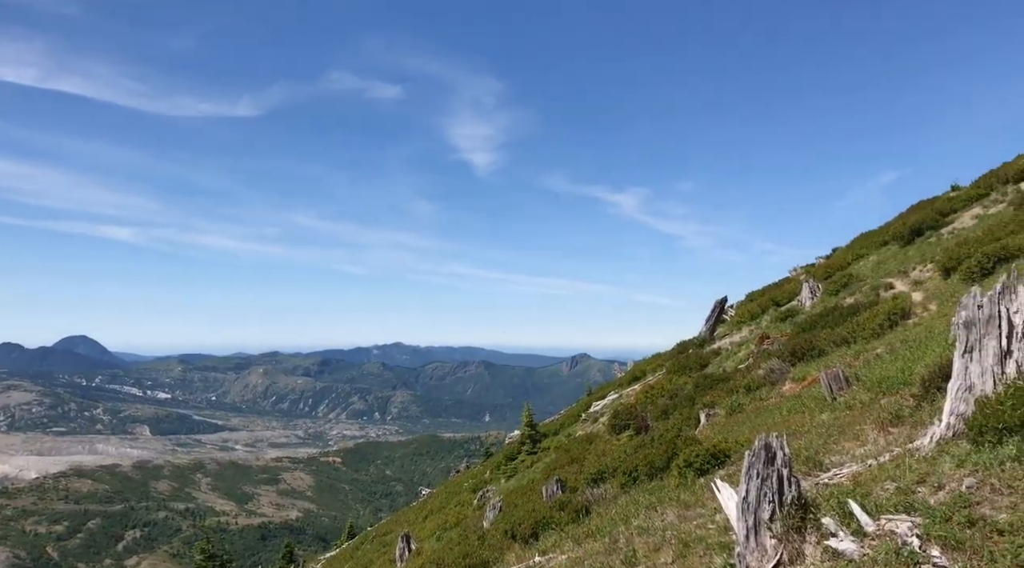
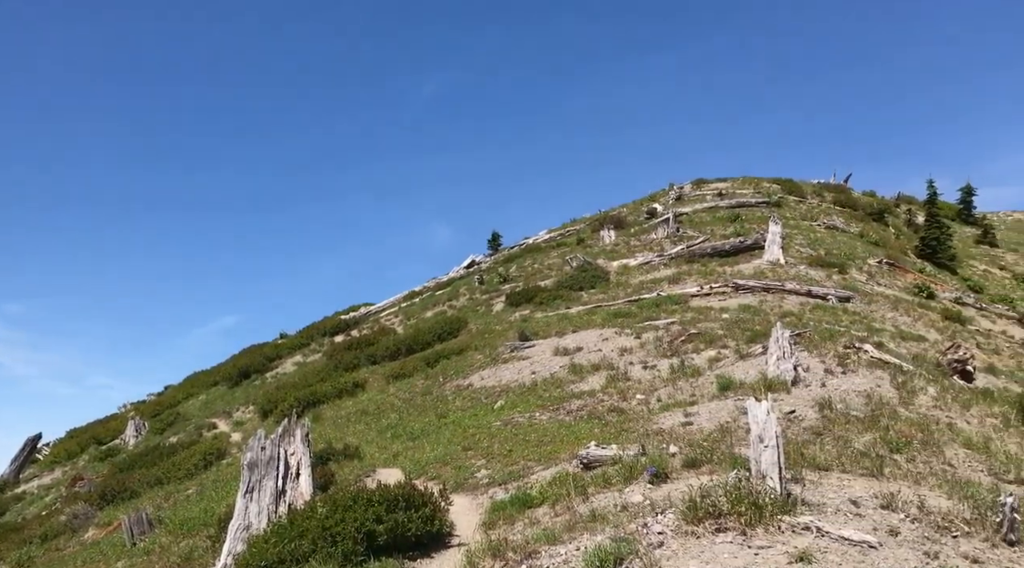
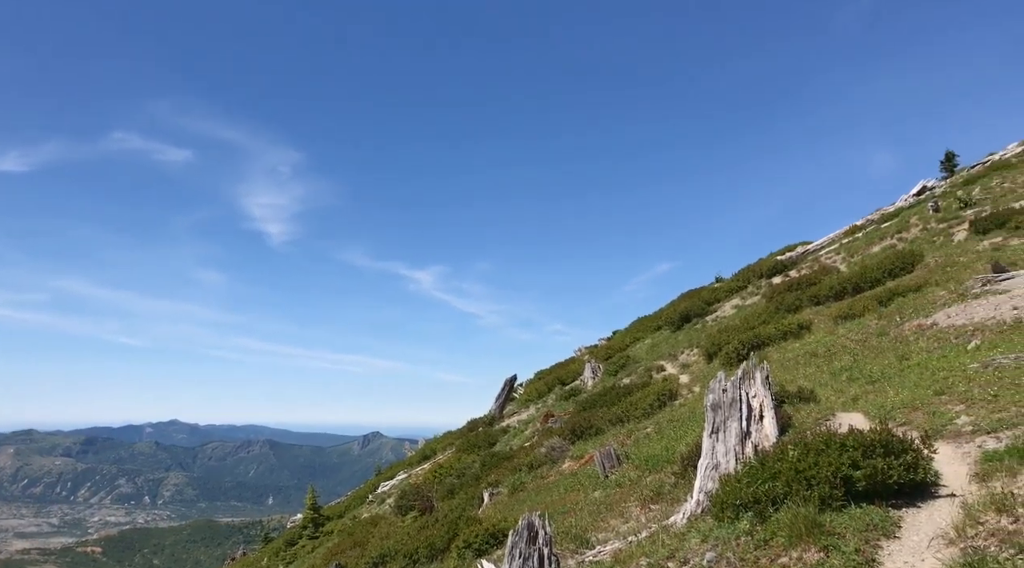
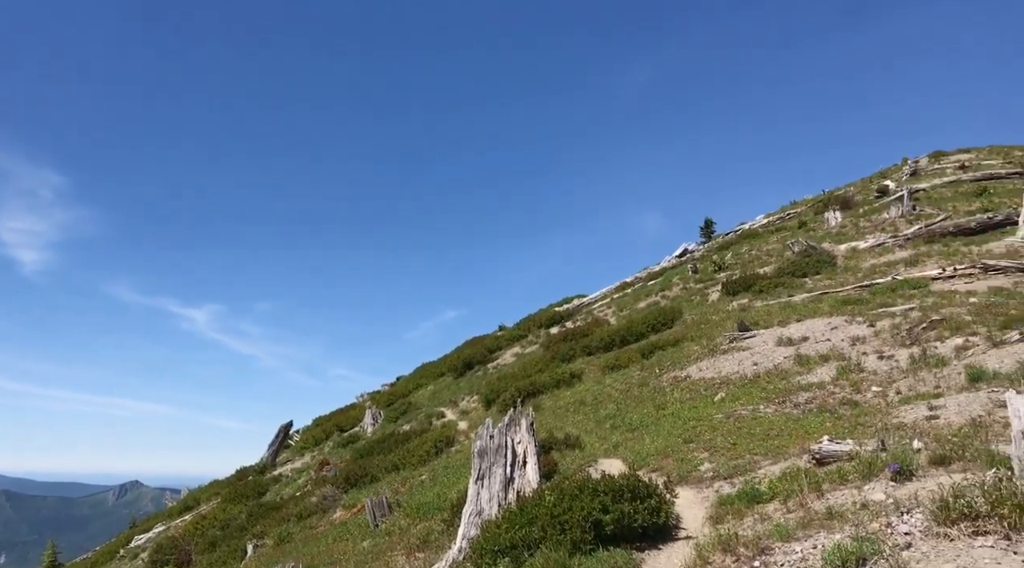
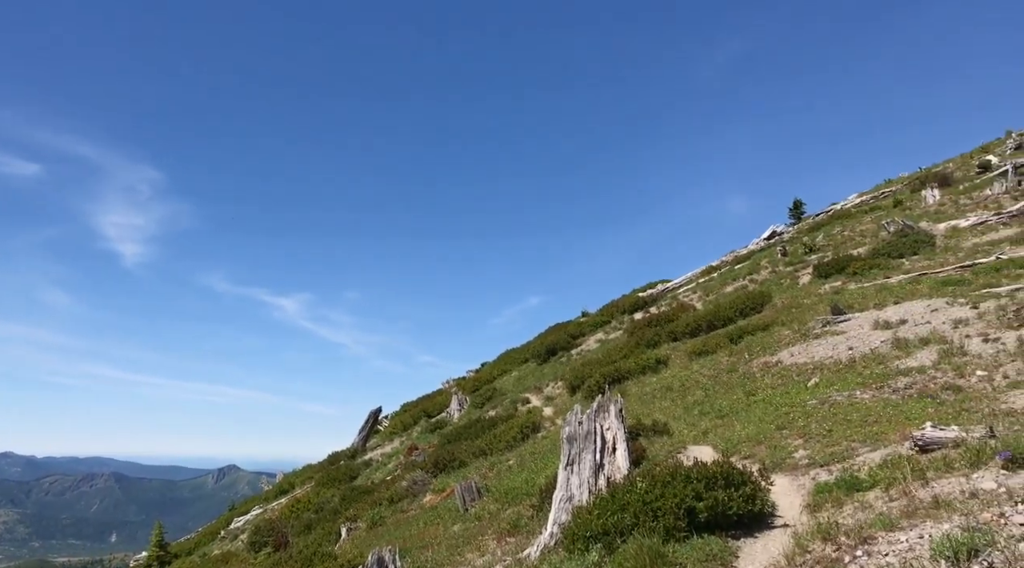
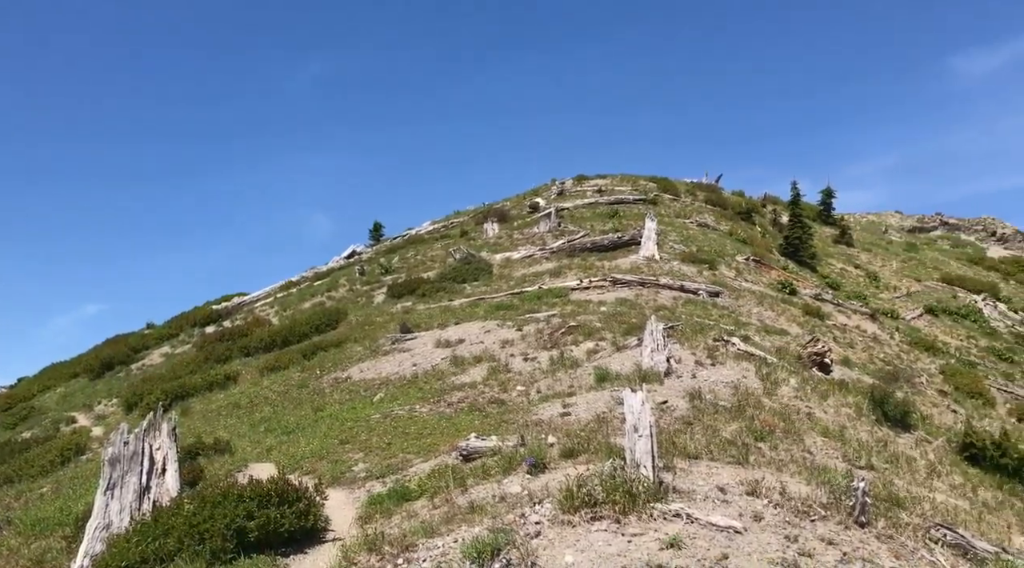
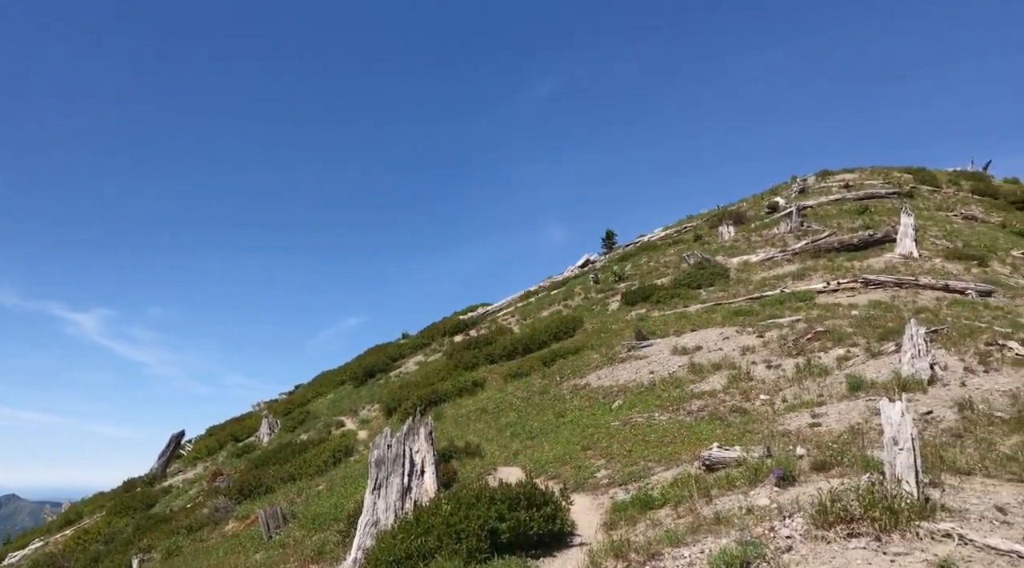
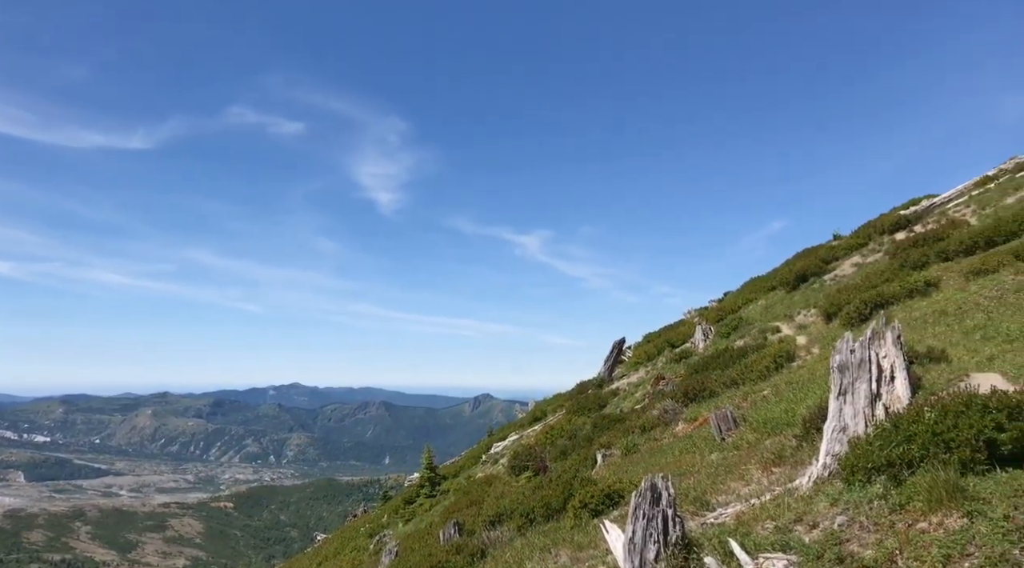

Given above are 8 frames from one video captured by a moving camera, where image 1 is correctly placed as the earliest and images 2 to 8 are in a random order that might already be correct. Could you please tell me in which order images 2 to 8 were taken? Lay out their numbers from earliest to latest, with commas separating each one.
8, 3, 5, 4, 7, 2, 6
